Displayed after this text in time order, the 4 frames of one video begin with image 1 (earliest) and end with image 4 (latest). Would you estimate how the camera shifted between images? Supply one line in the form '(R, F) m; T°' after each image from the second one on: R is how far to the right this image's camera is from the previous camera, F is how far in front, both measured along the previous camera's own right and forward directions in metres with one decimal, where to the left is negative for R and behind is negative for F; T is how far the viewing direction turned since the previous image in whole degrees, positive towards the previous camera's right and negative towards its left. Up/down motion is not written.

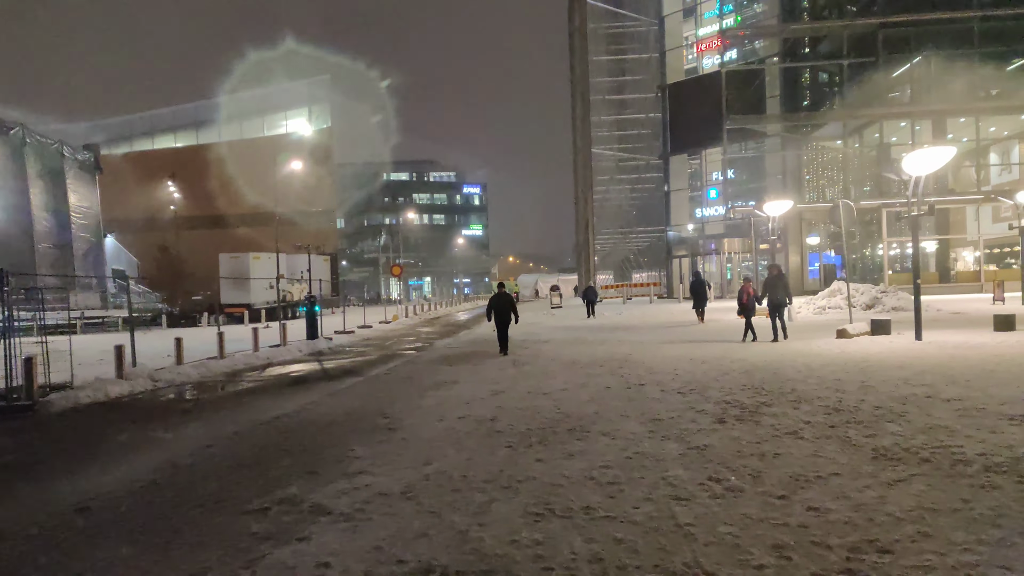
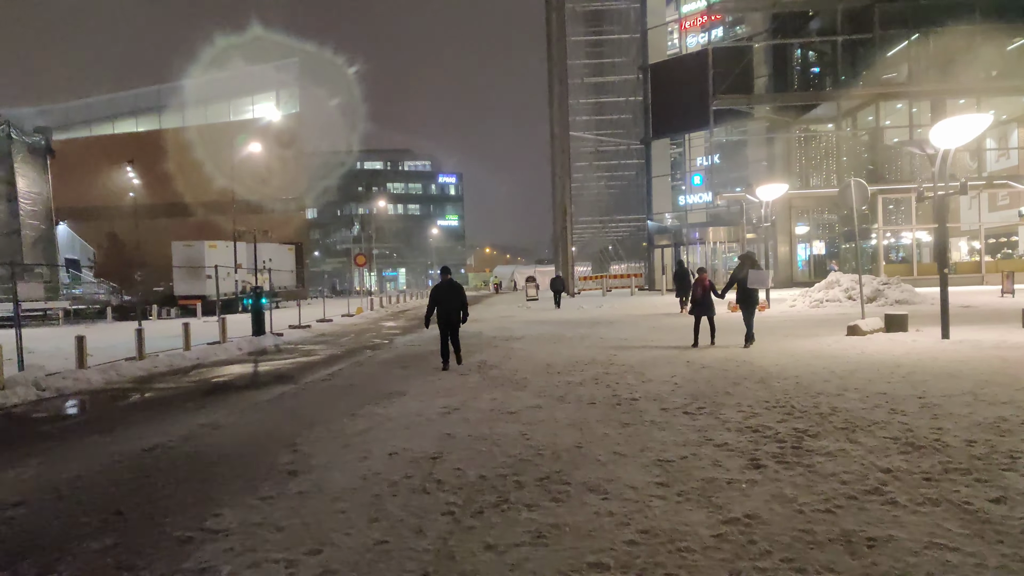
(+0.2, +1.9) m; +2°
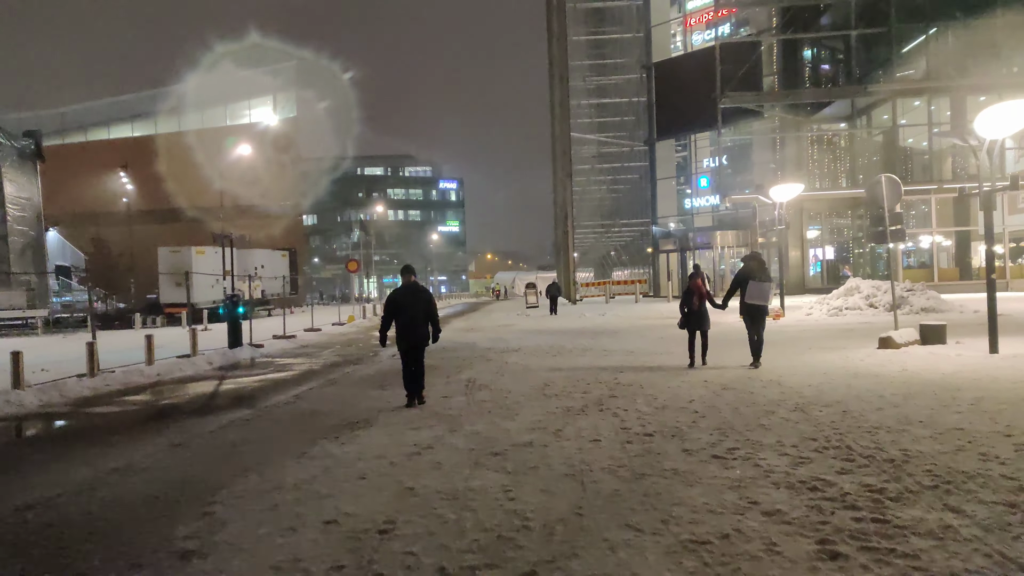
(+0.1, +1.3) m; 0°
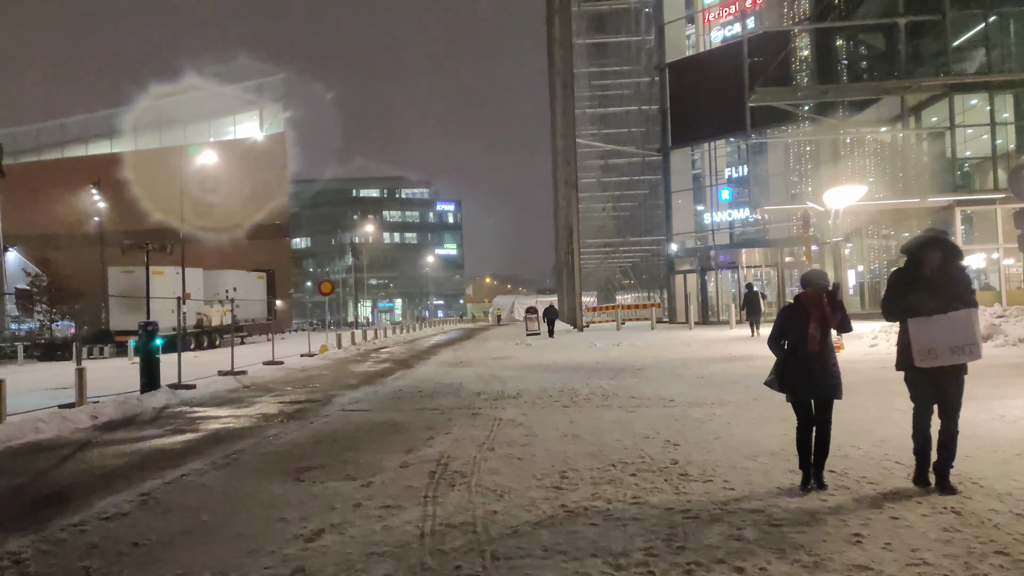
(0.0, +3.6) m; 0°
